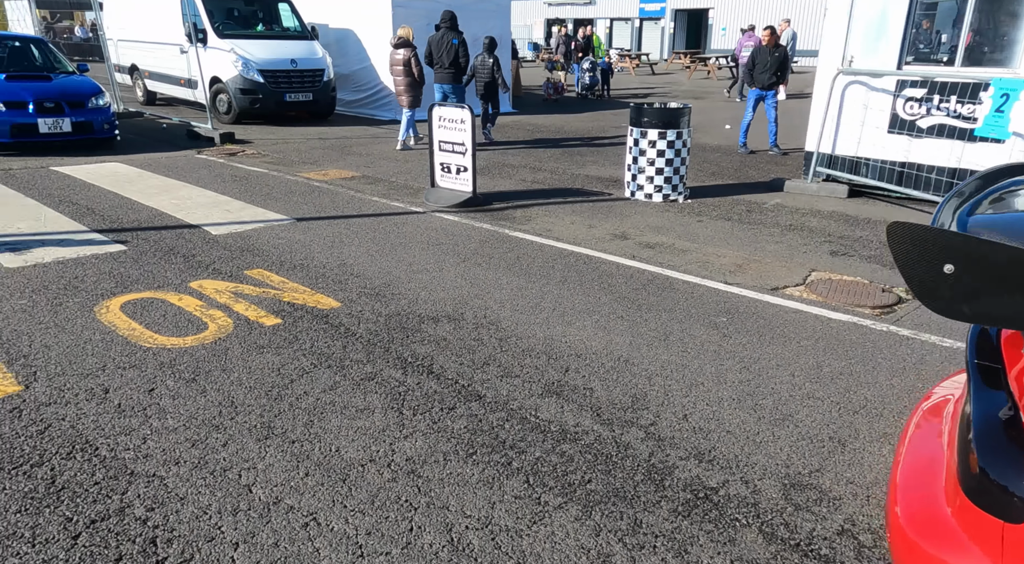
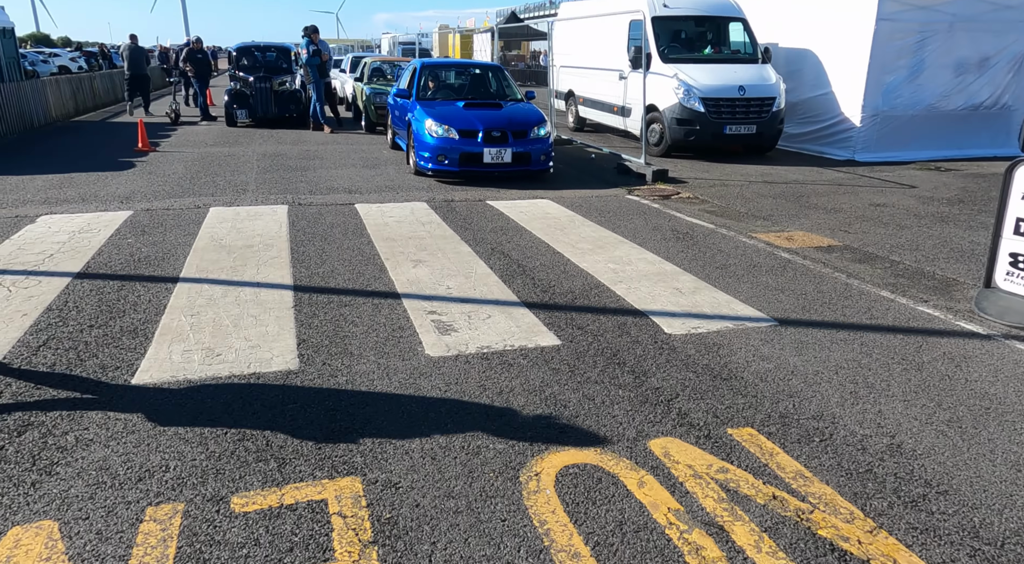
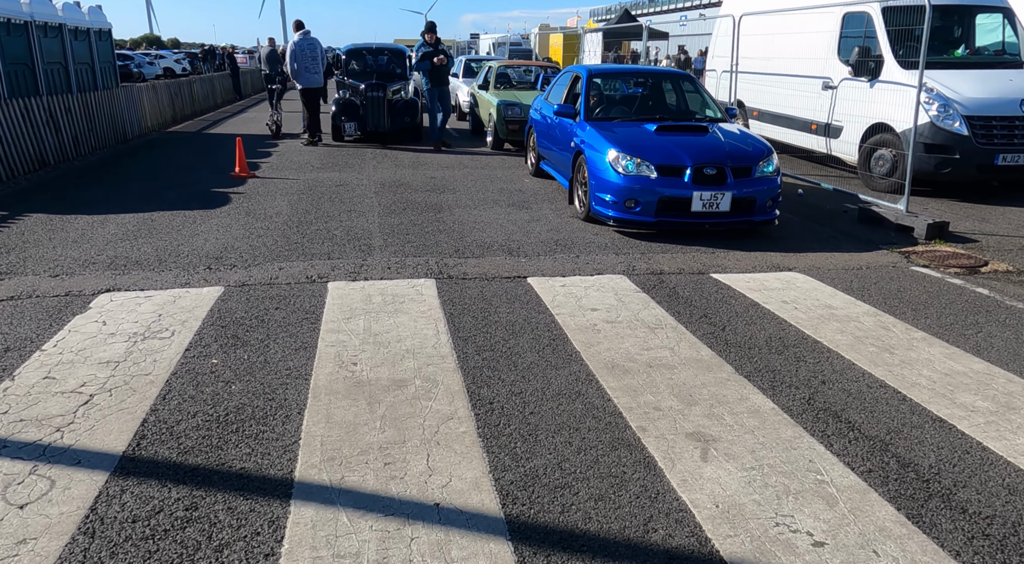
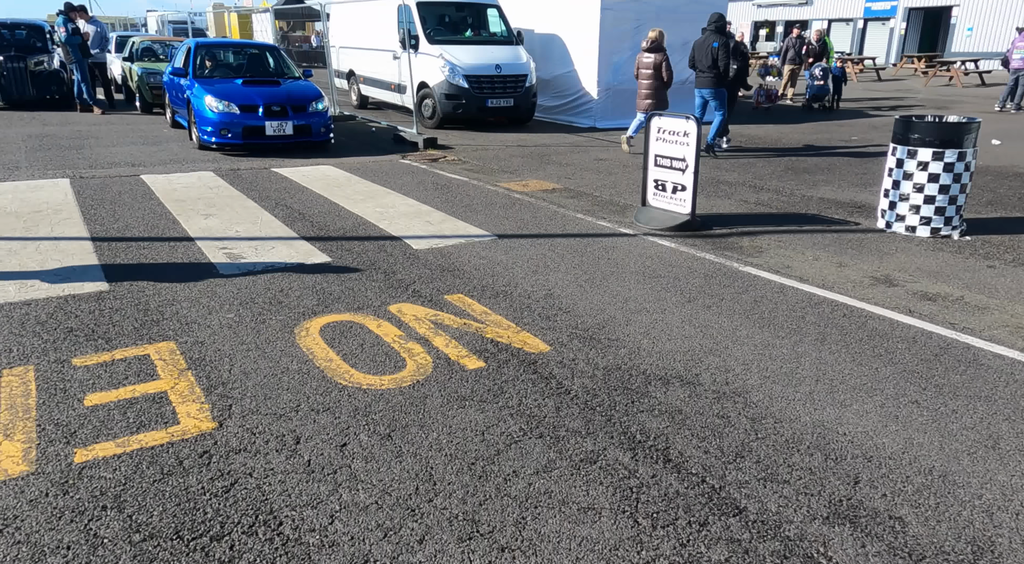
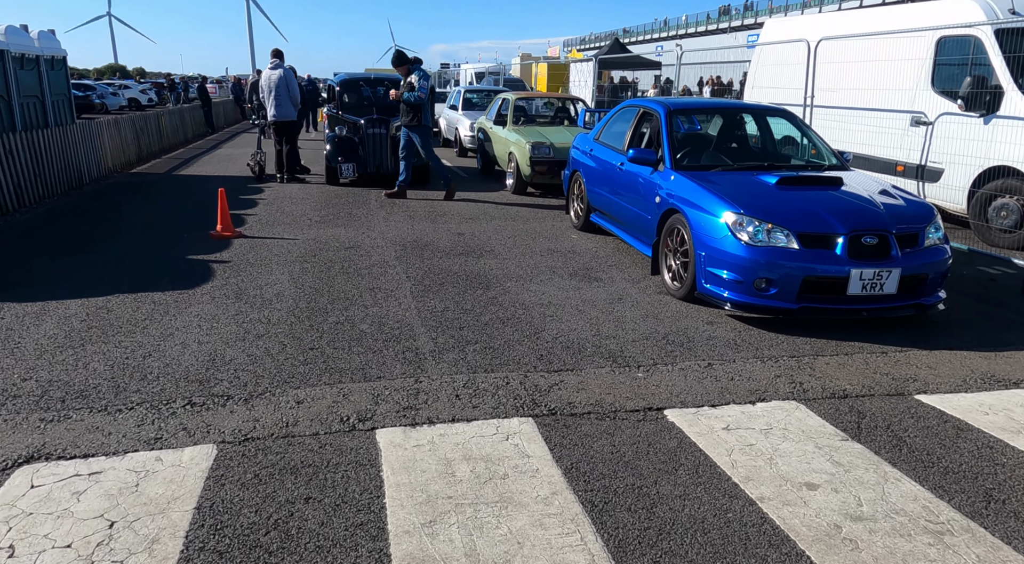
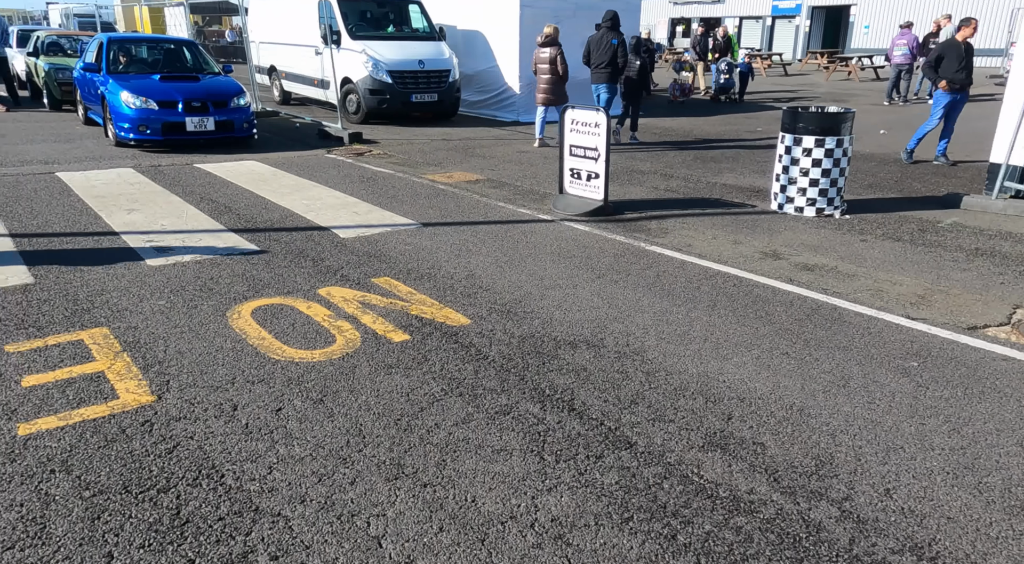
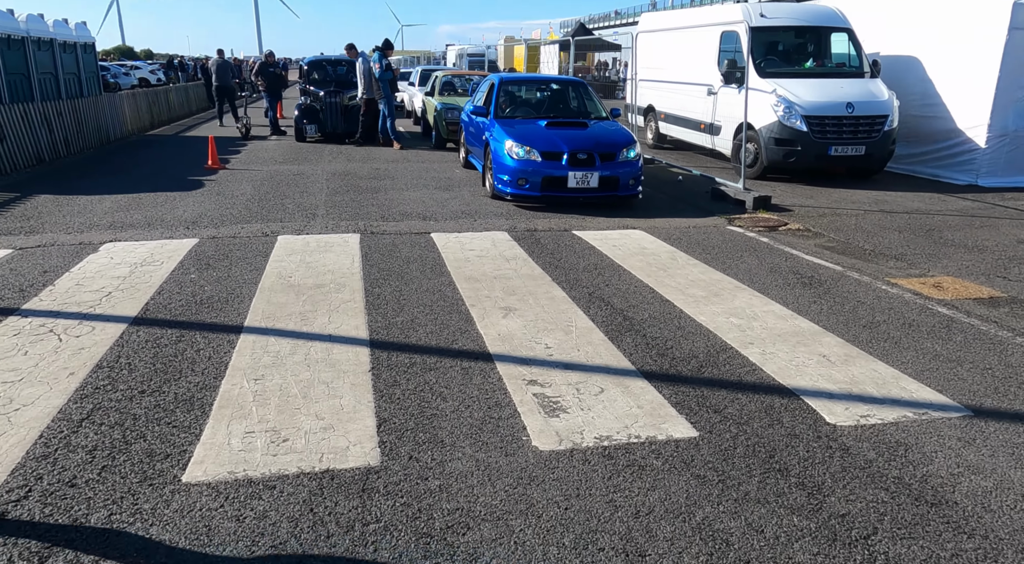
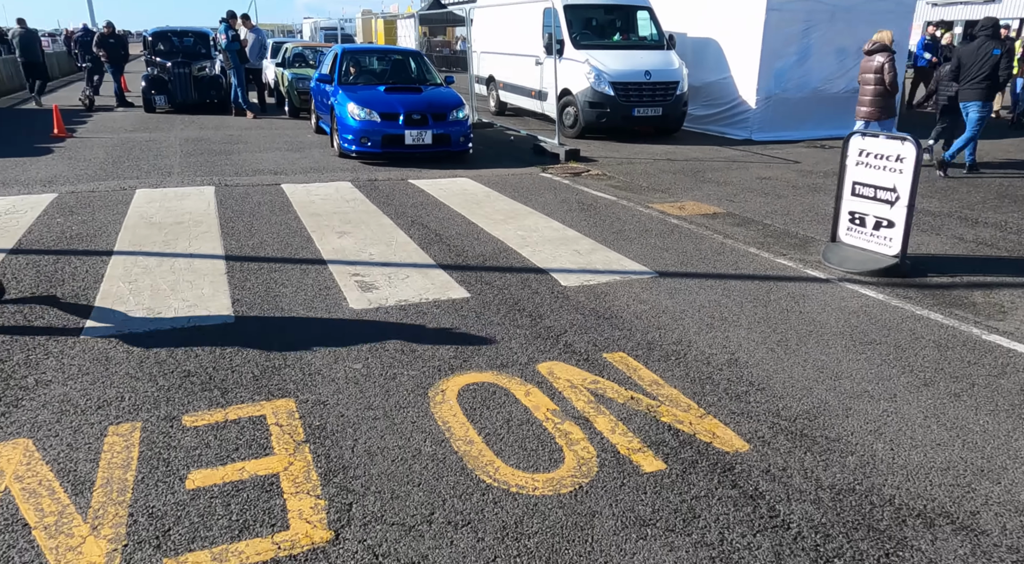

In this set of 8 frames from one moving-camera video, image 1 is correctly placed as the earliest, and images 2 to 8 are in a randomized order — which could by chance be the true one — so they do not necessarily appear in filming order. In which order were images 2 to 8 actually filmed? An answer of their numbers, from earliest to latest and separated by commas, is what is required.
6, 4, 8, 2, 7, 3, 5
